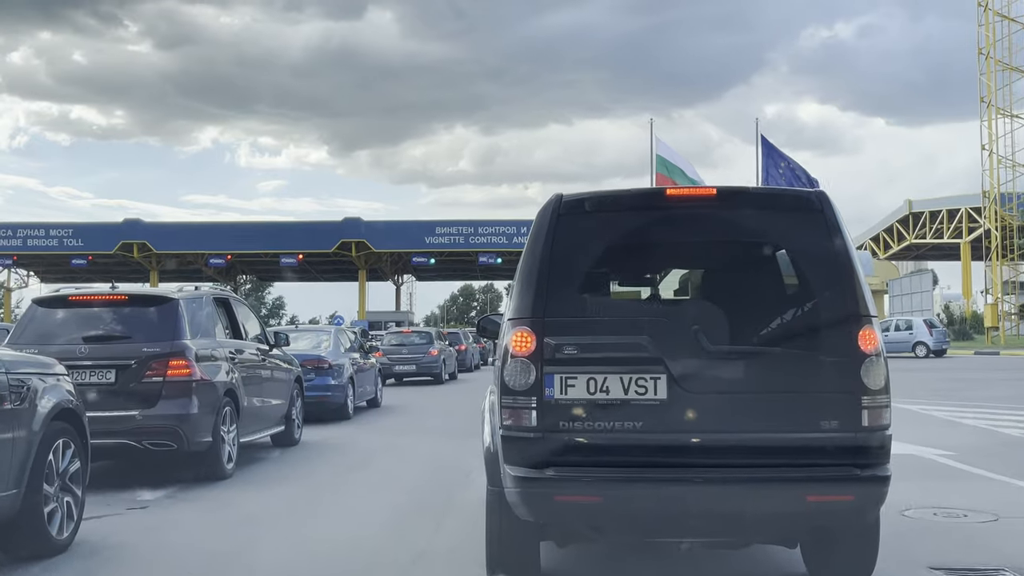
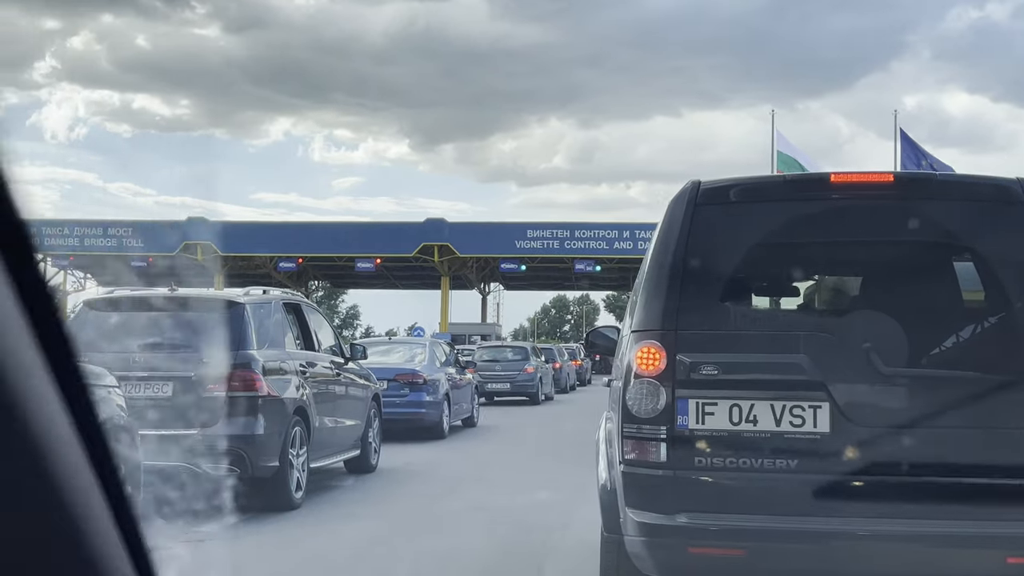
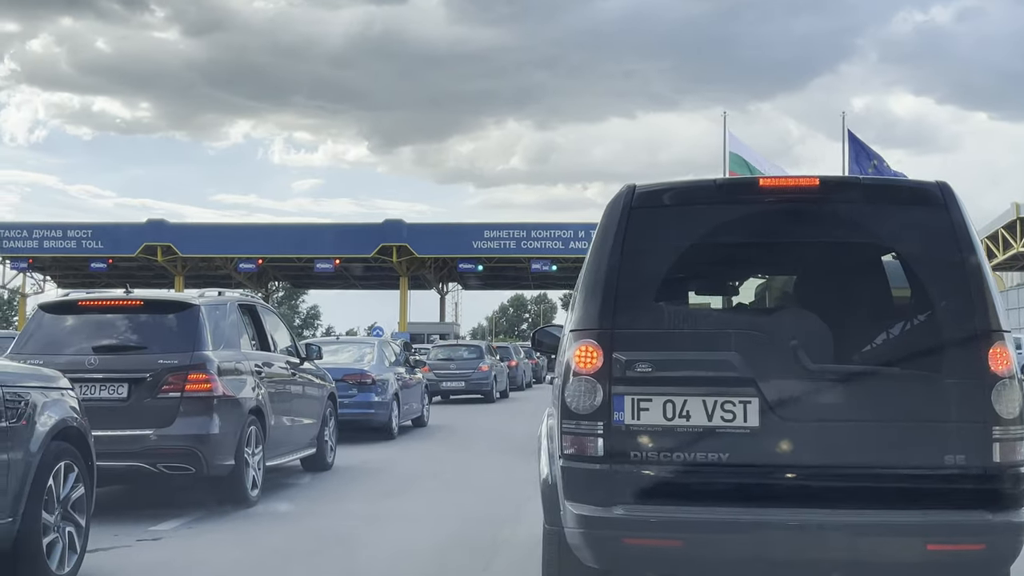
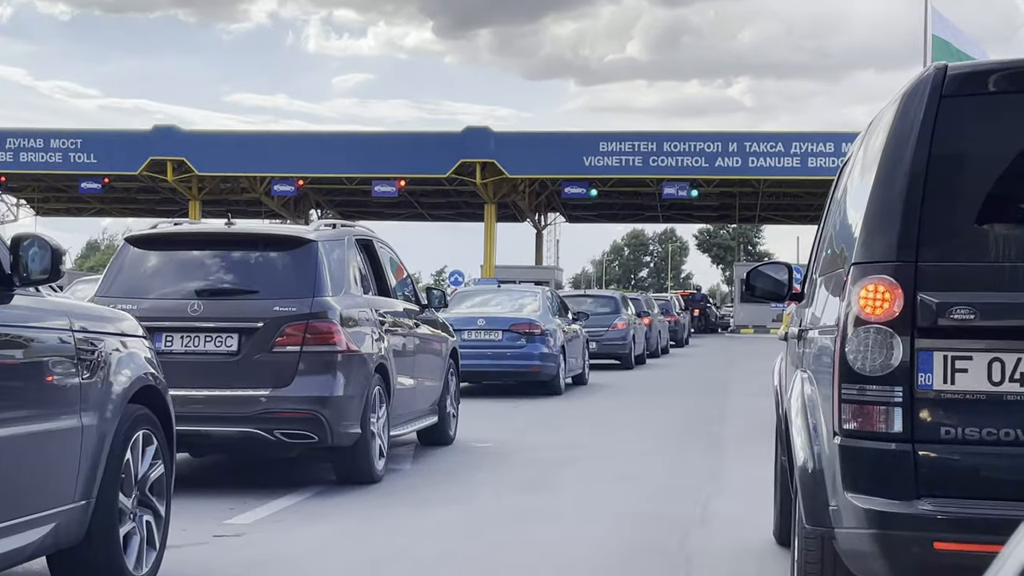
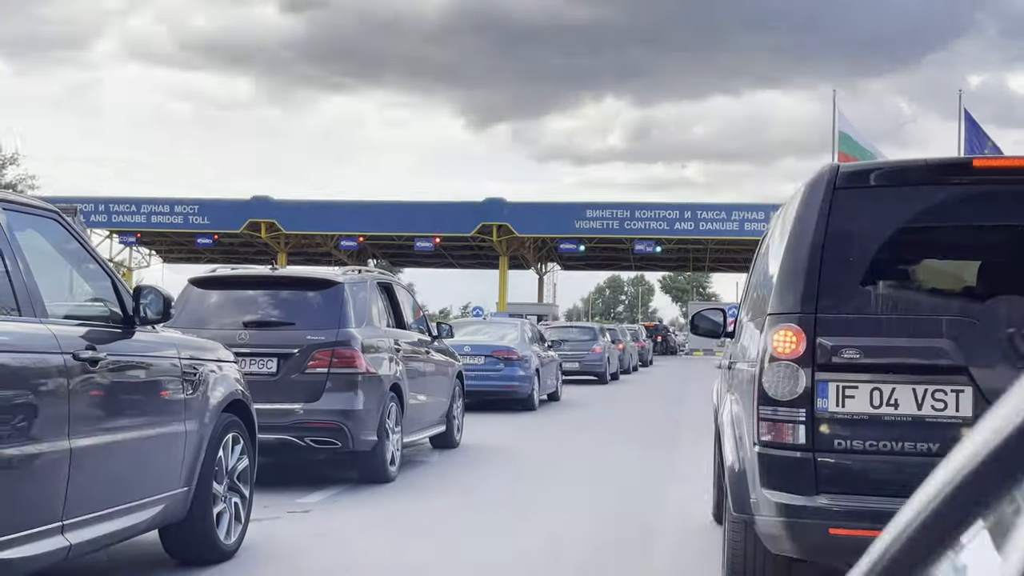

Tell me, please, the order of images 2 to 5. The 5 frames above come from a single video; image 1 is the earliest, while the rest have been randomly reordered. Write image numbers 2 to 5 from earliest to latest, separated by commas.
3, 2, 5, 4
